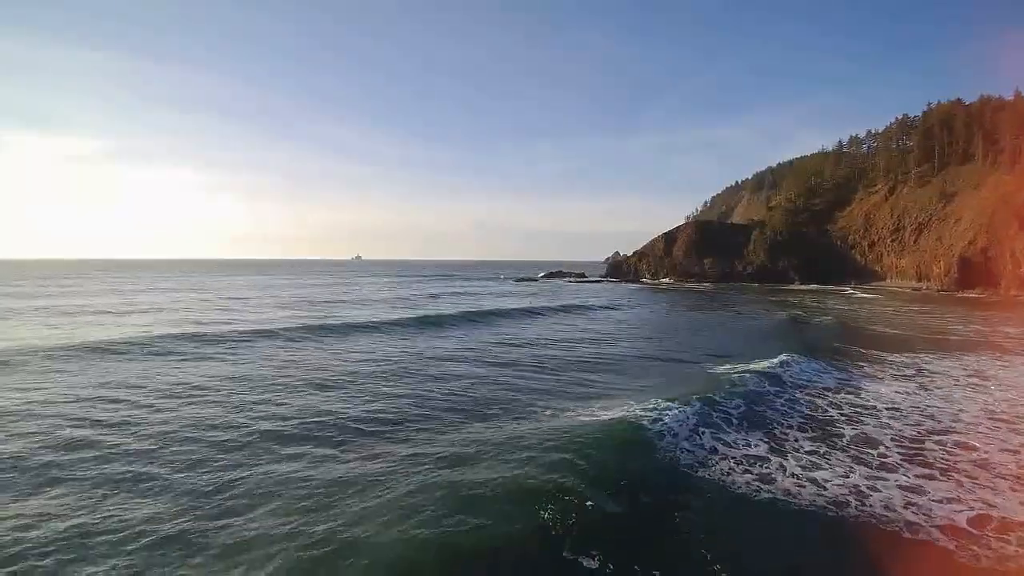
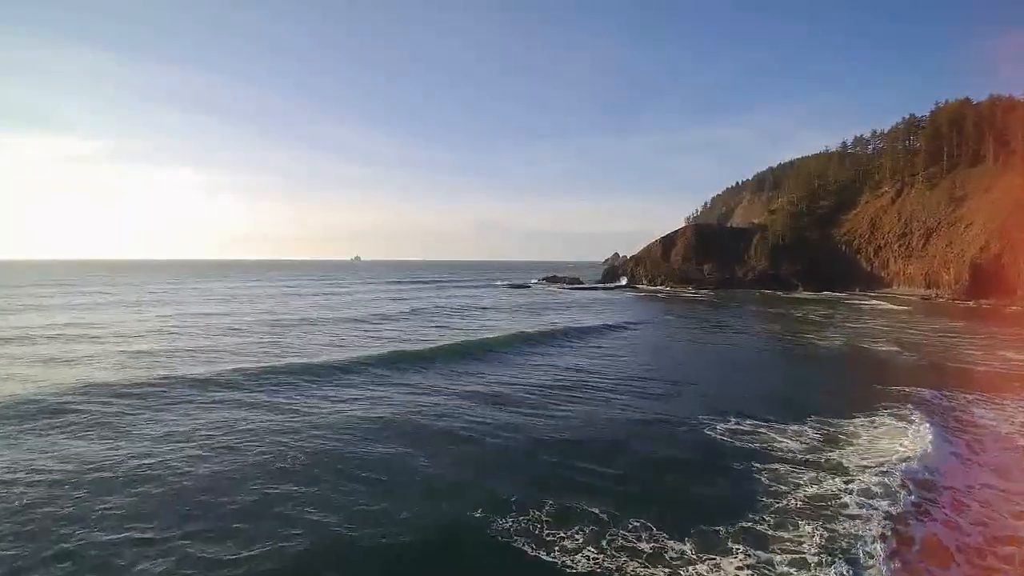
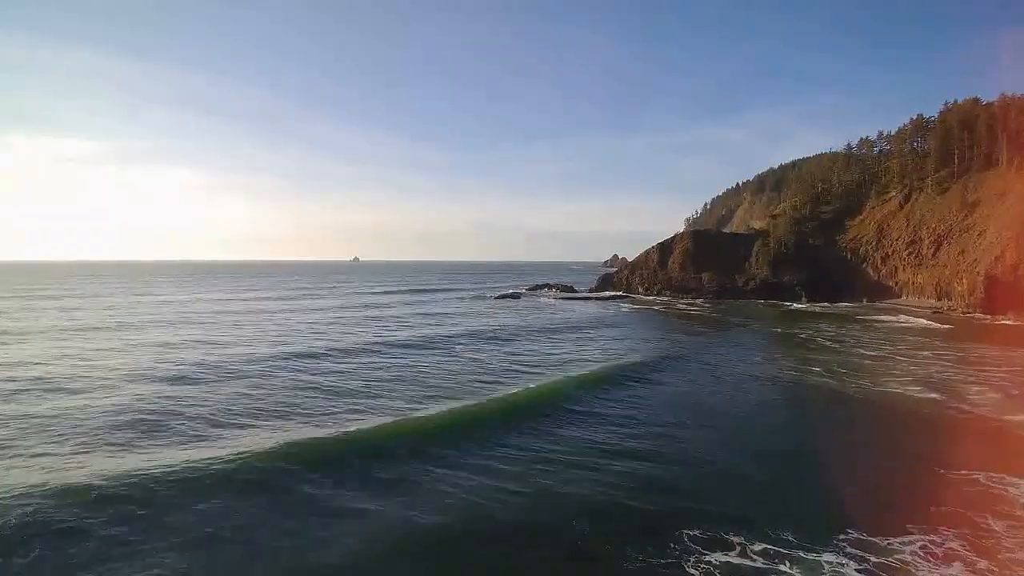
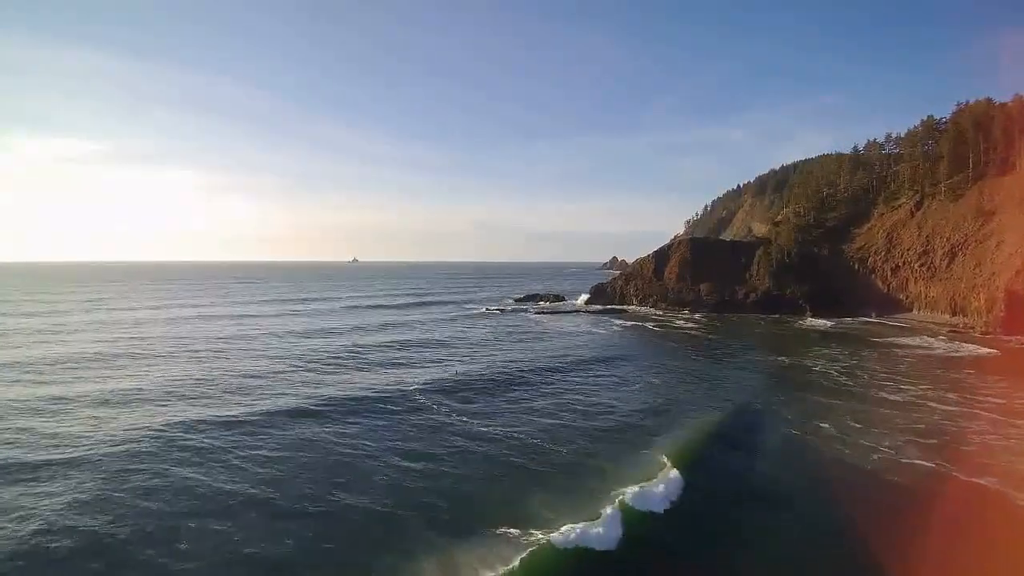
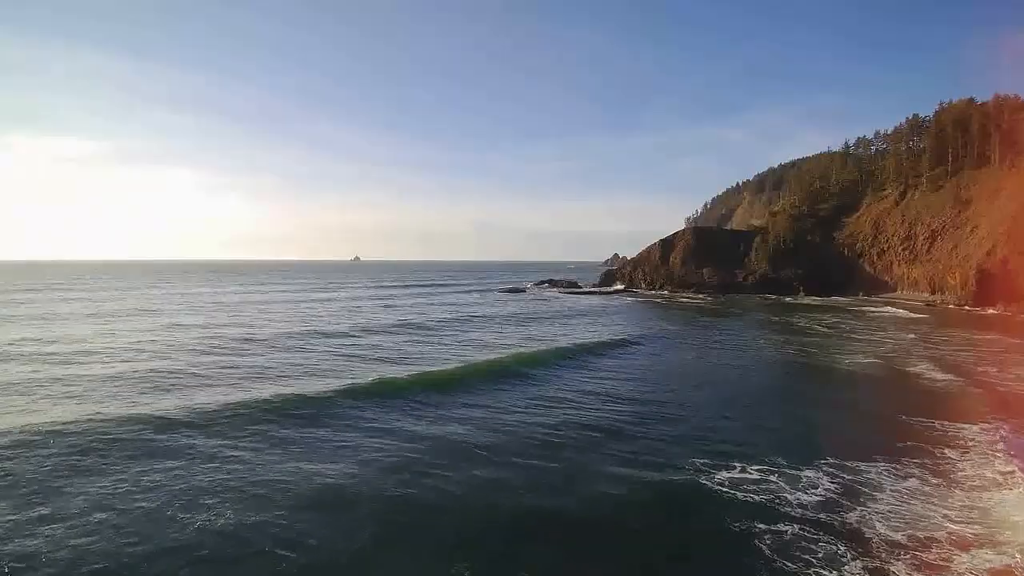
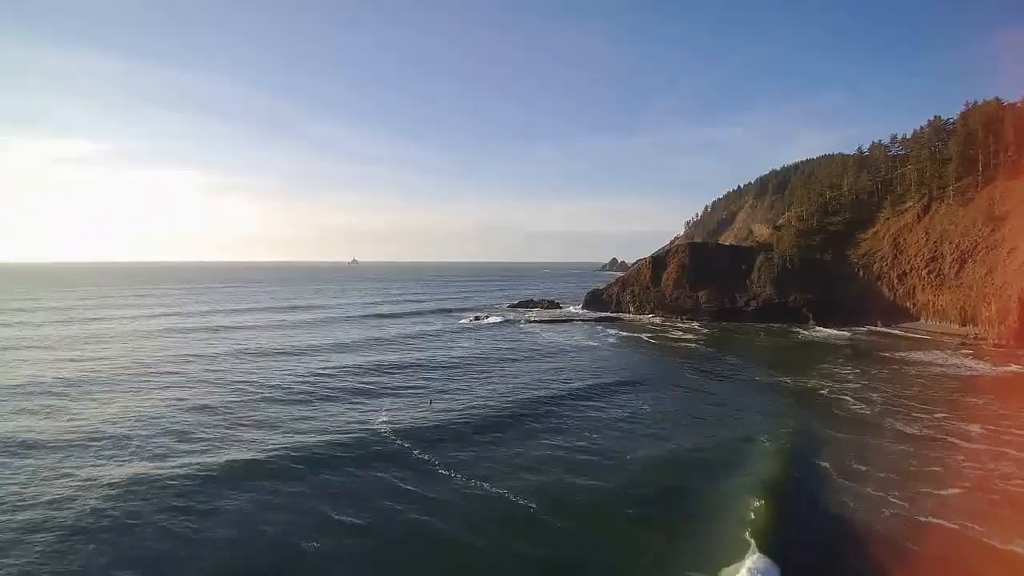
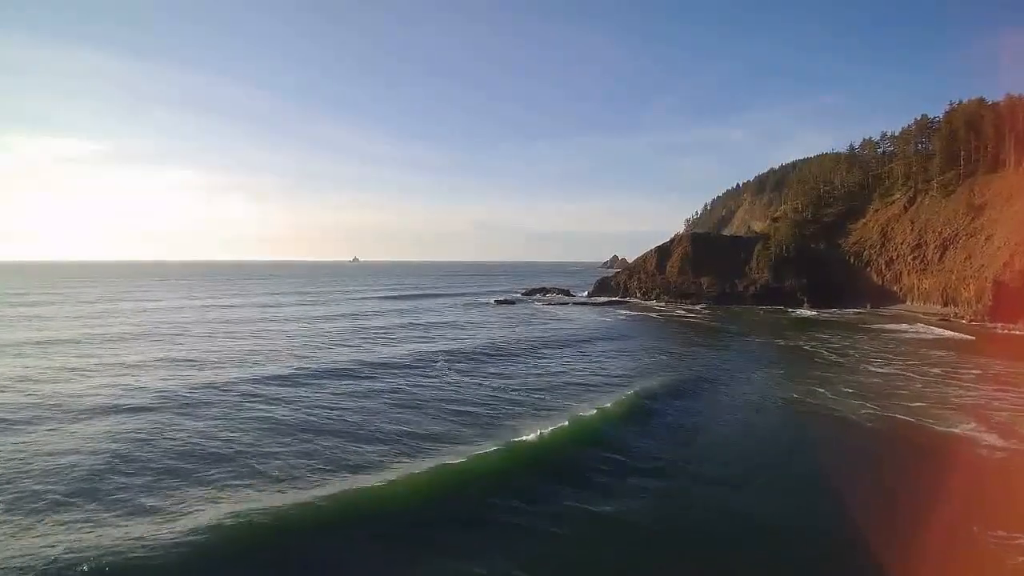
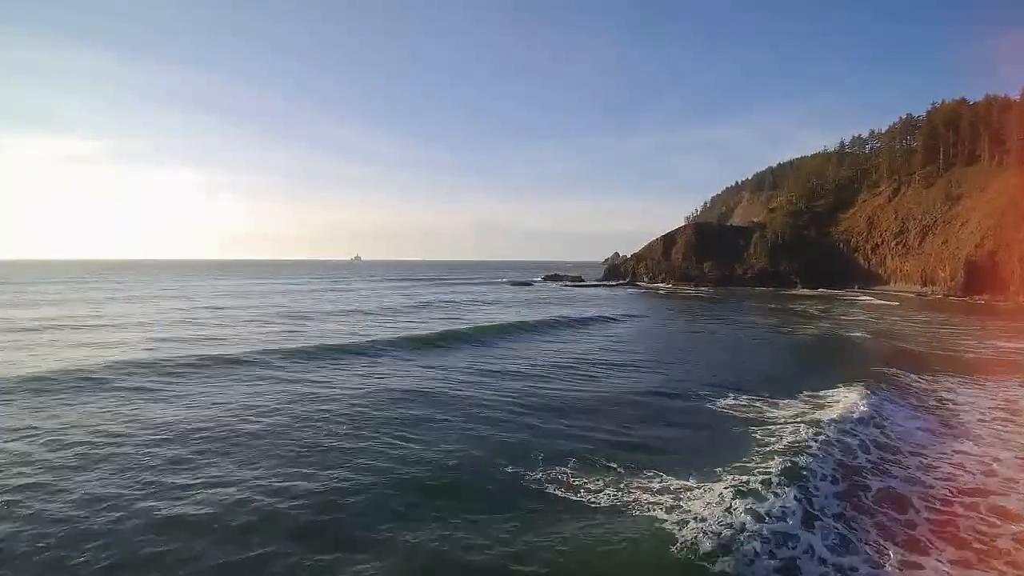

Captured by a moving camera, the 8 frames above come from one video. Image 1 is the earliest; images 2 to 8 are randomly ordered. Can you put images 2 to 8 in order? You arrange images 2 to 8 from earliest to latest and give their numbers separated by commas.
8, 2, 5, 3, 7, 4, 6
